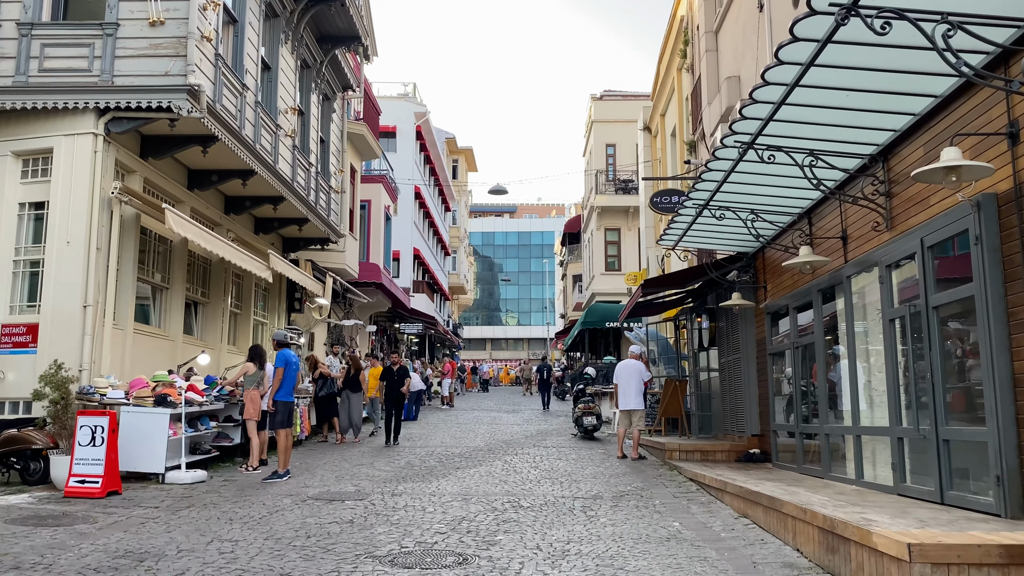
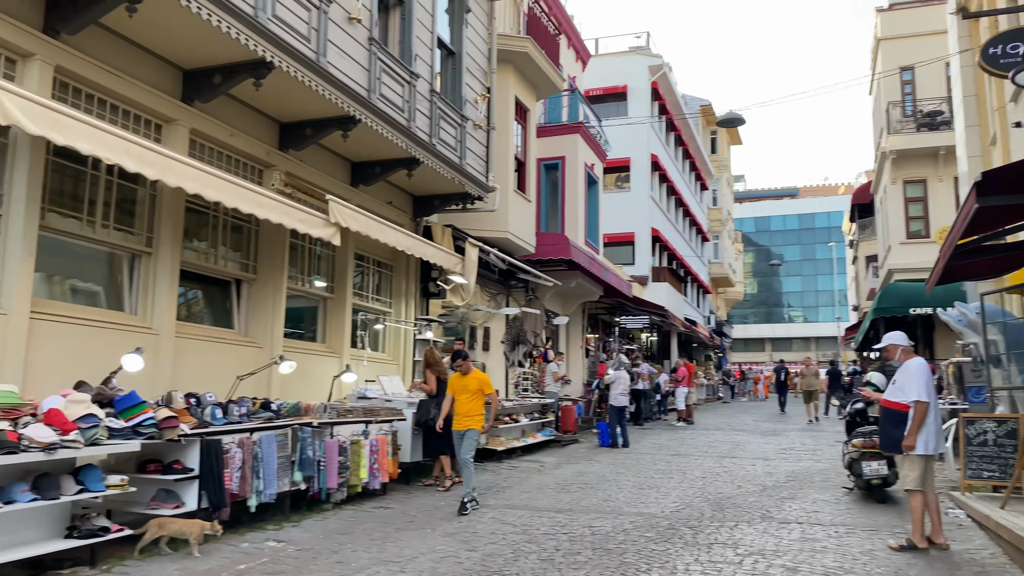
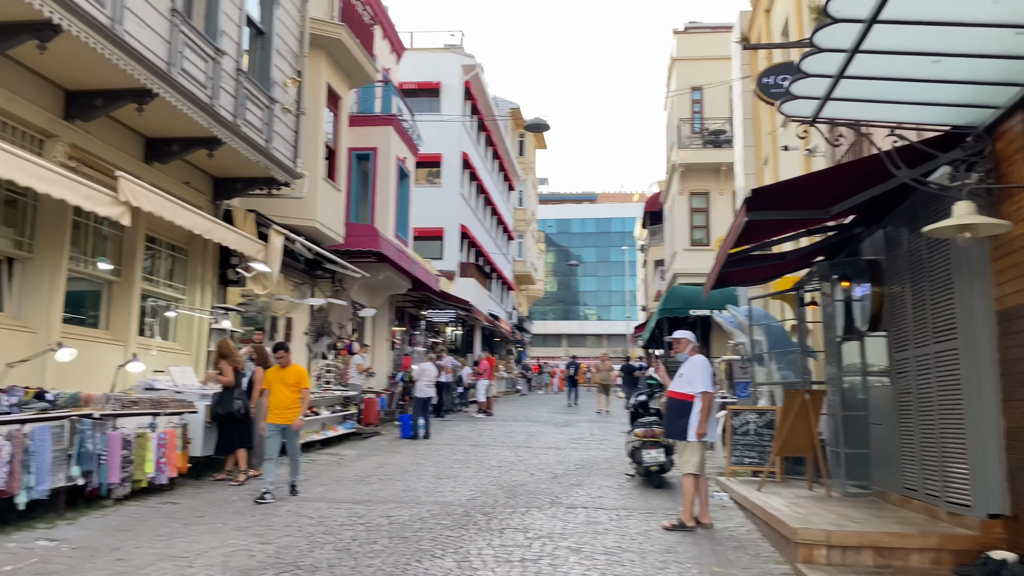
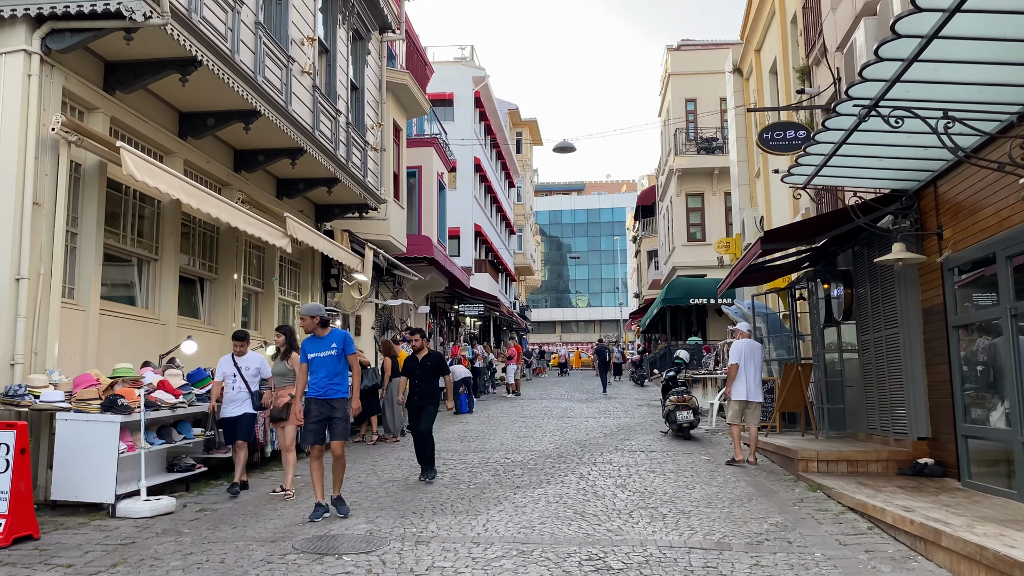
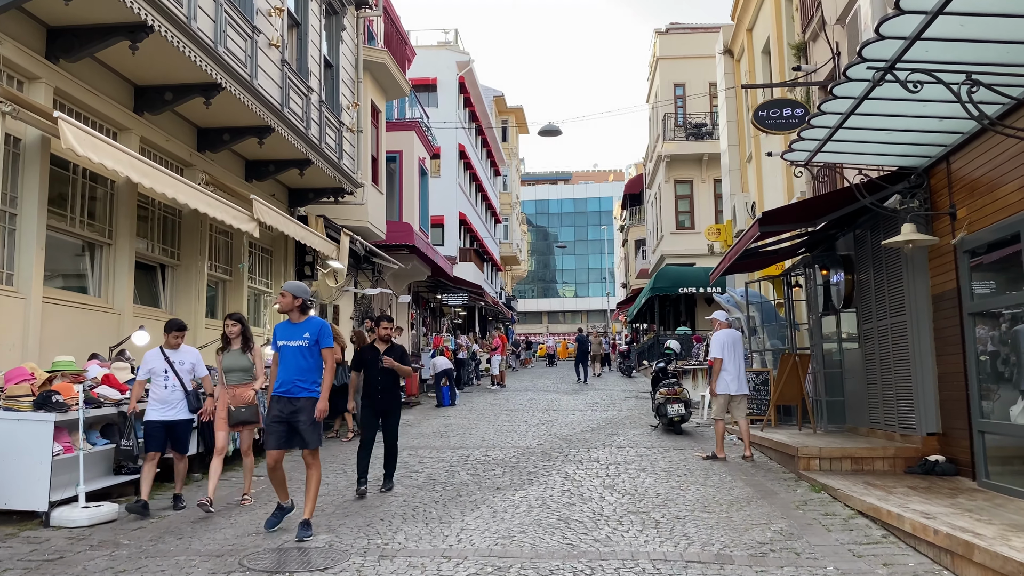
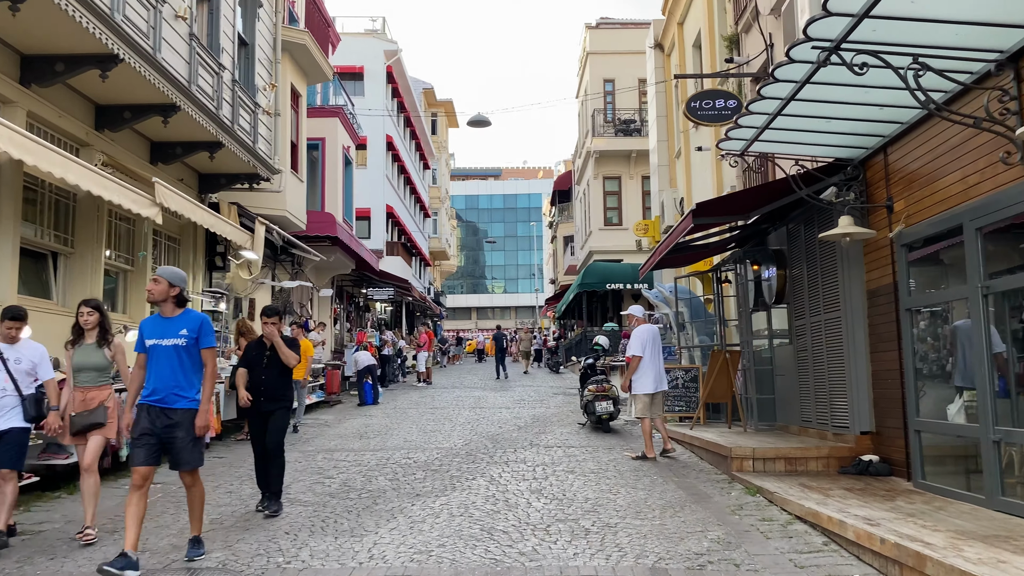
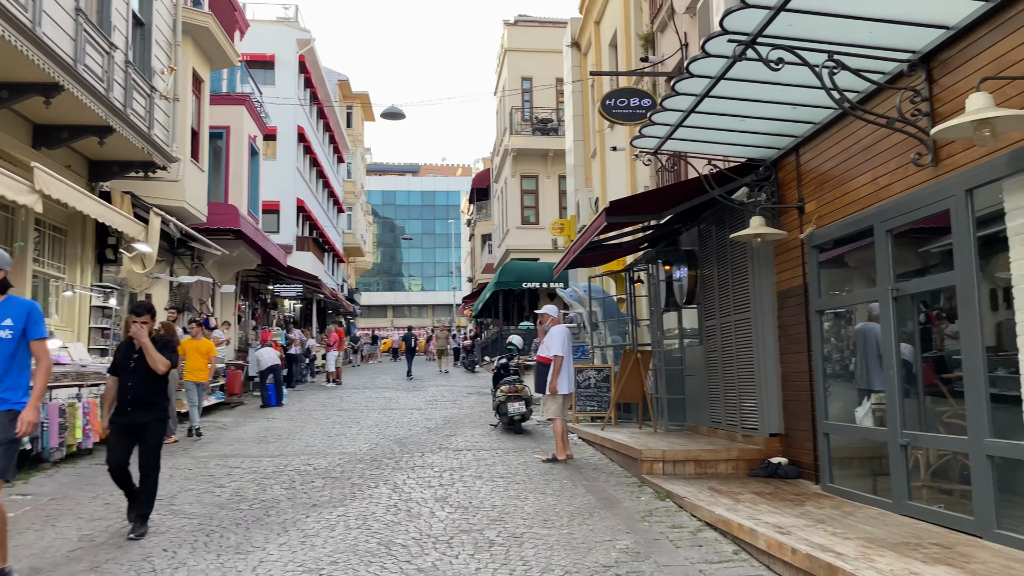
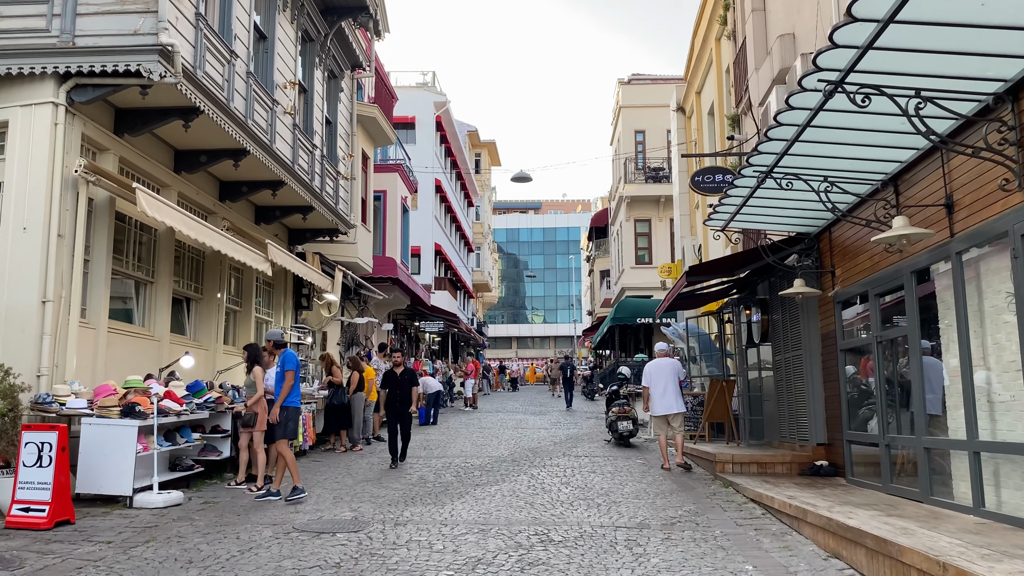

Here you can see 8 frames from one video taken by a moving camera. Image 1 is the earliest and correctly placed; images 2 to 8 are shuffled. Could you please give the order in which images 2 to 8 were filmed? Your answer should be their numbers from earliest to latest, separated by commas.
8, 4, 5, 6, 7, 3, 2
